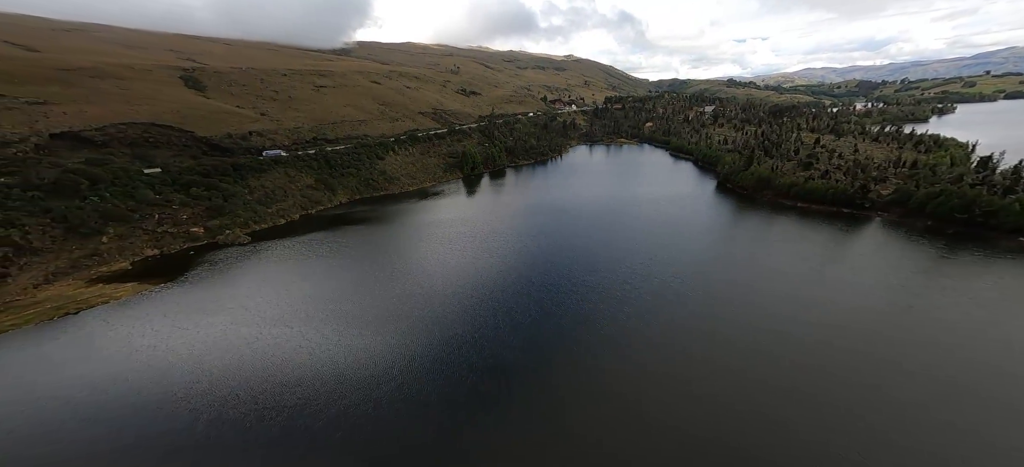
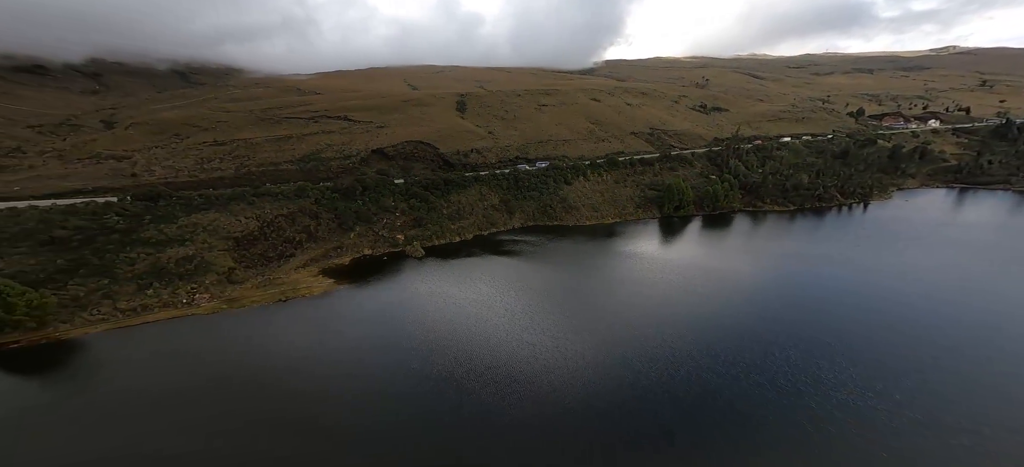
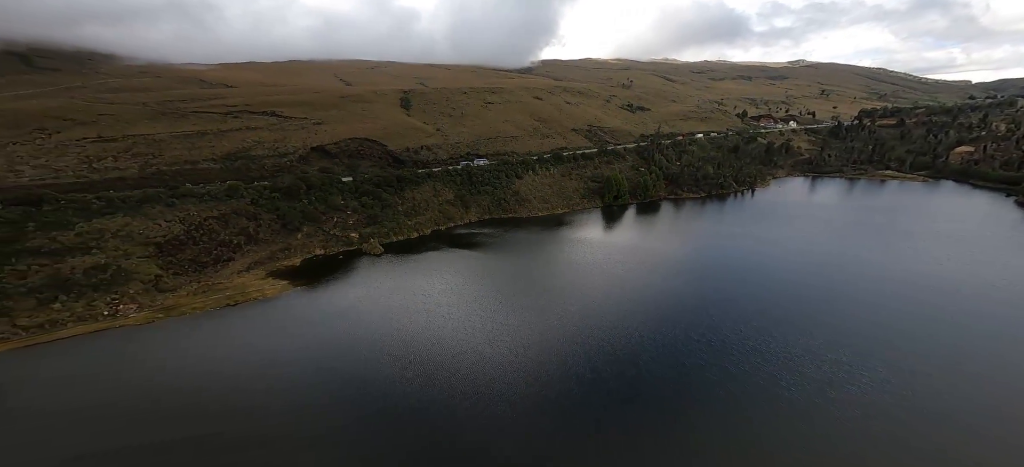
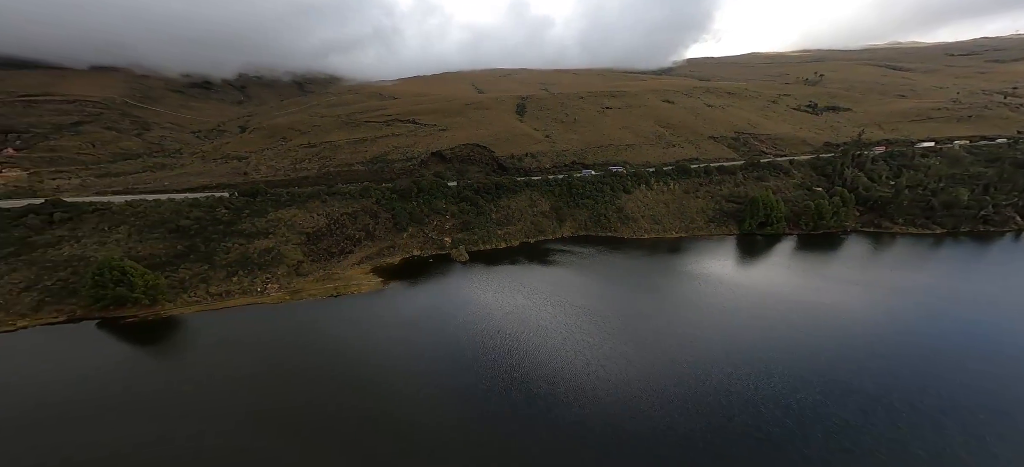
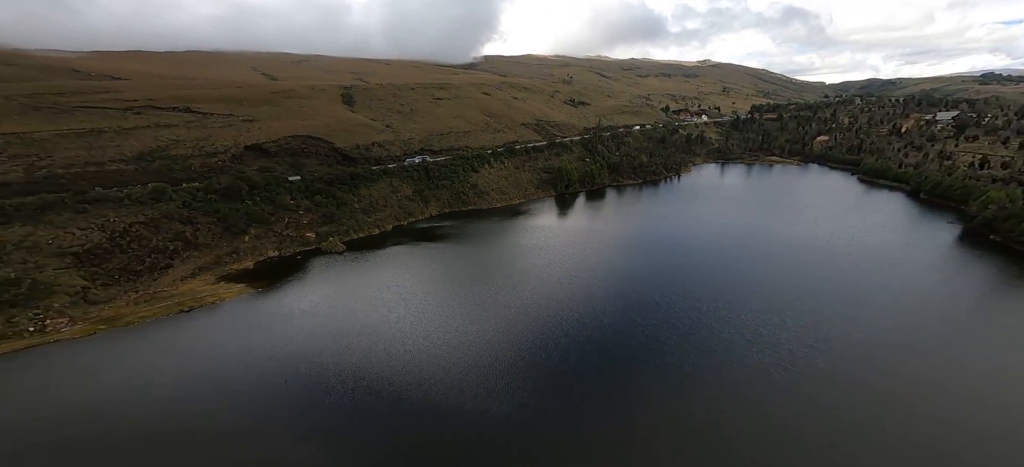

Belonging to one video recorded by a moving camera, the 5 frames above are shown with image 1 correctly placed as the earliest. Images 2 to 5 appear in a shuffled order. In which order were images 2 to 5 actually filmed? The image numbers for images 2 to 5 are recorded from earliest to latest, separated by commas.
5, 3, 2, 4
